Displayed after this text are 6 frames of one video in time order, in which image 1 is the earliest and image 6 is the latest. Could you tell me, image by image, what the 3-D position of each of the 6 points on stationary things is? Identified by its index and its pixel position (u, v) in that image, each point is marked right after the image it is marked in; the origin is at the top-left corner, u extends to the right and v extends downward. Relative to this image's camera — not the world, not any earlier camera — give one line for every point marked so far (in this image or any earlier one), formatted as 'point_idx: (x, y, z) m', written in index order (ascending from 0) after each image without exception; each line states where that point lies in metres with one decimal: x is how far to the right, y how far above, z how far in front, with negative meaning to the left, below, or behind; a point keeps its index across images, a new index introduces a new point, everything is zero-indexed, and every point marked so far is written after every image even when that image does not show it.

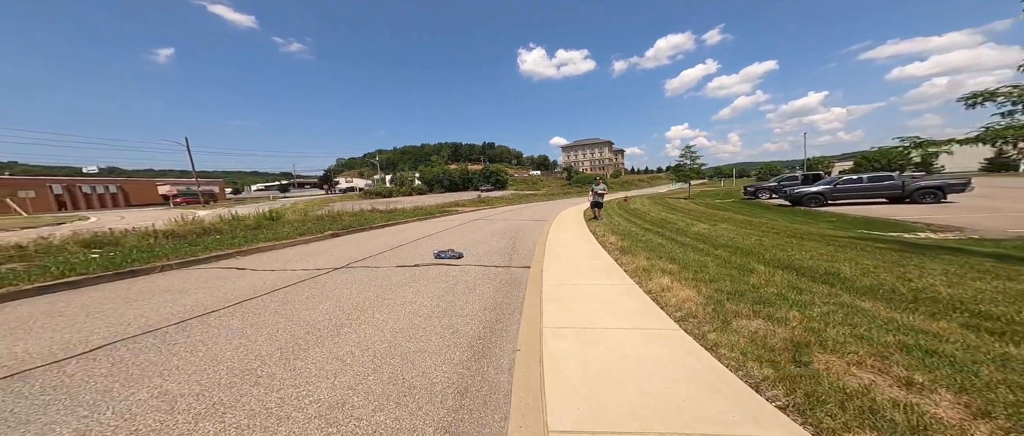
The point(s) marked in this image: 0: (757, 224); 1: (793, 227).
0: (+7.9, -0.2, +10.2) m
1: (+9.0, -0.3, +10.0) m
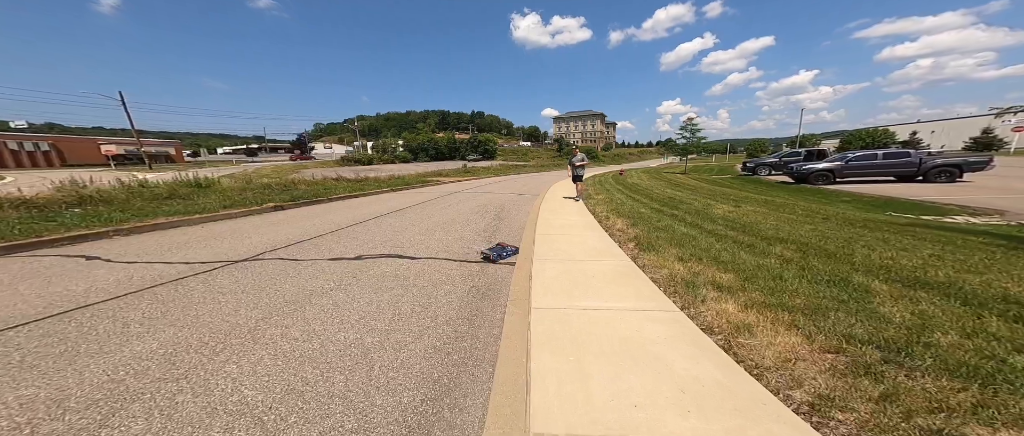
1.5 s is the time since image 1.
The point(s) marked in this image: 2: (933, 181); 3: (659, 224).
0: (+7.4, +0.4, +8.6) m
1: (+8.4, +0.2, +8.5) m
2: (+19.0, +1.6, +14.4) m
3: (+2.8, -0.1, +6.1) m
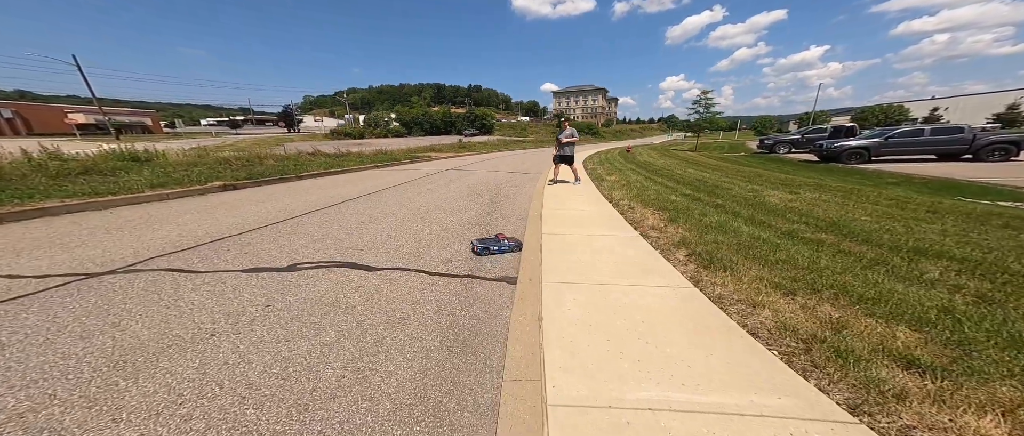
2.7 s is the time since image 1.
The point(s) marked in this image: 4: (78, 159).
0: (+7.4, +0.6, +7.0) m
1: (+8.4, +0.5, +6.9) m
2: (+18.9, +2.2, +12.8) m
3: (+2.8, 0.0, +4.5) m
4: (-10.9, +1.5, +8.0) m
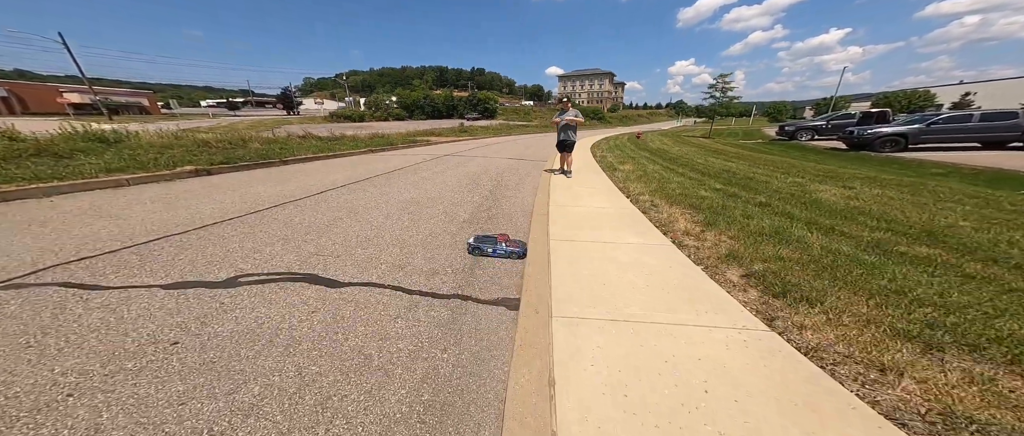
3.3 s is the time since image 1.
0: (+7.4, +0.7, +6.1) m
1: (+8.5, +0.5, +6.0) m
2: (+19.0, +2.3, +11.7) m
3: (+2.9, 0.0, +3.7) m
4: (-10.8, +1.8, +7.2) m
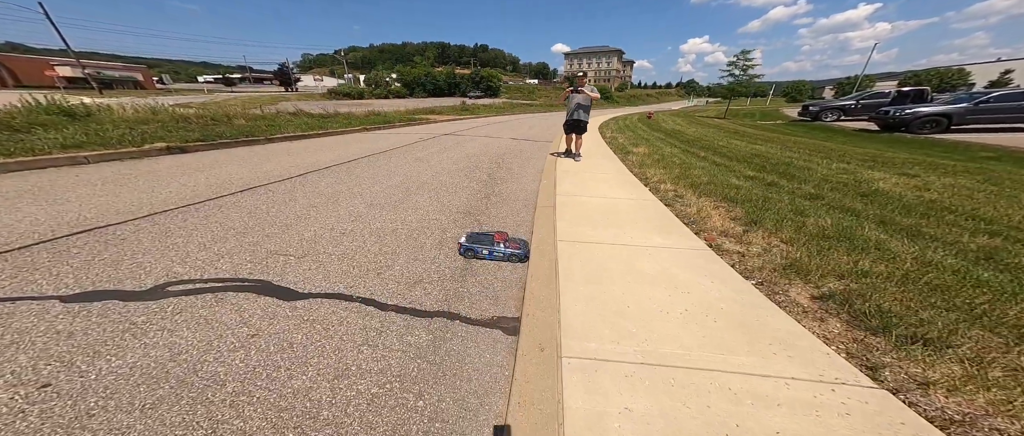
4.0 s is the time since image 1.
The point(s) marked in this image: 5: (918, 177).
0: (+7.5, +0.8, +5.3) m
1: (+8.5, +0.6, +5.2) m
2: (+19.1, +2.7, +10.8) m
3: (+2.9, 0.0, +3.0) m
4: (-10.8, +2.1, +6.5) m
5: (+5.0, +0.5, +4.0) m
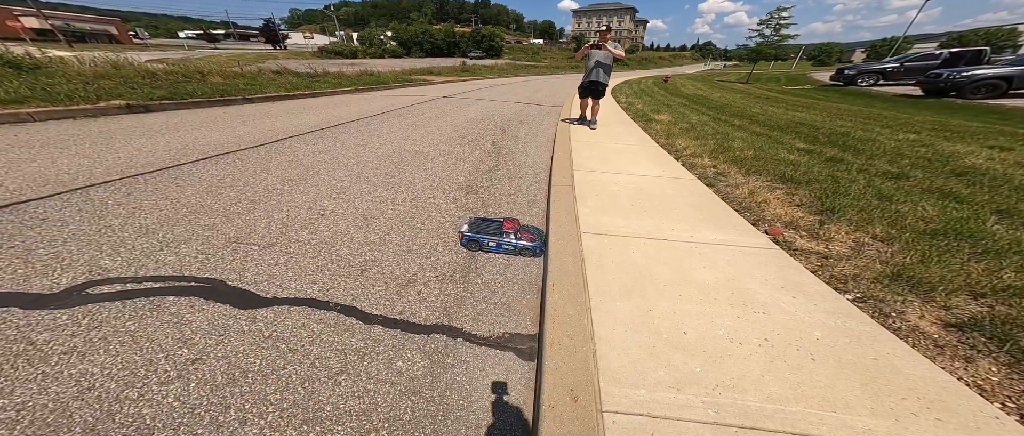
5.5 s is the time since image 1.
0: (+7.6, +1.1, +4.6) m
1: (+8.6, +0.9, +4.6) m
2: (+19.3, +3.3, +9.8) m
3: (+3.0, +0.1, +2.4) m
4: (-10.6, +2.7, +5.7) m
5: (+5.2, +0.6, +3.3) m
